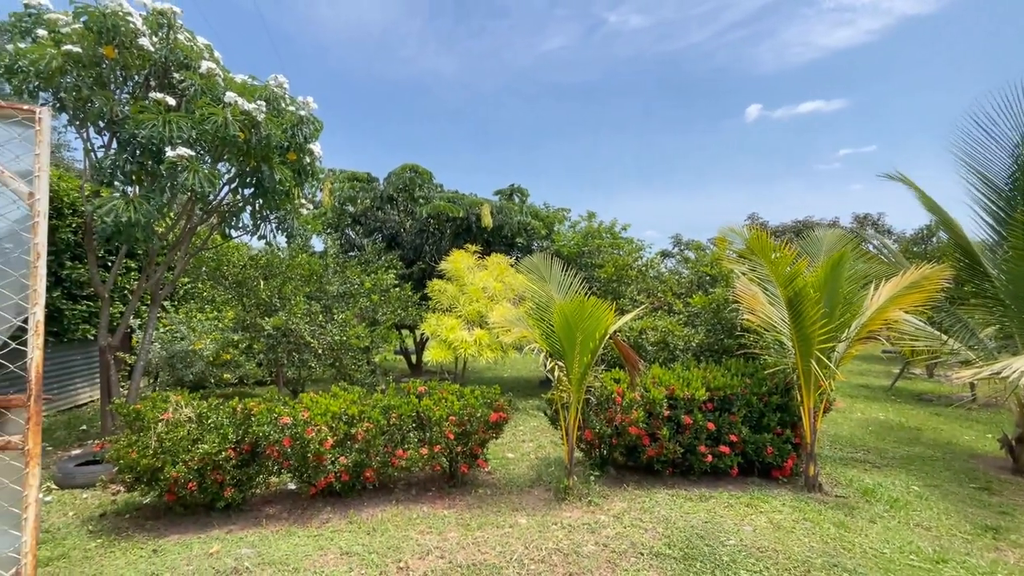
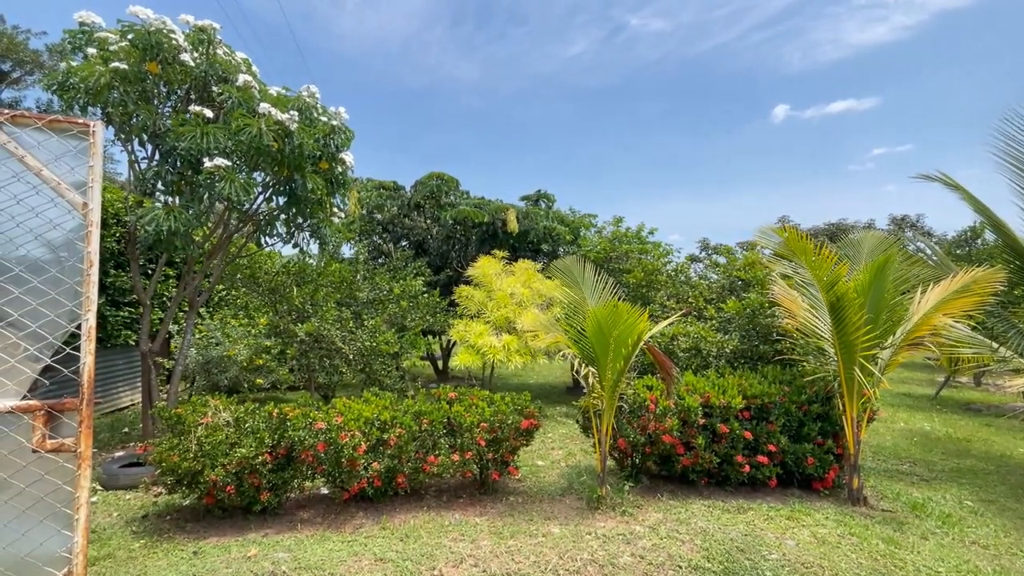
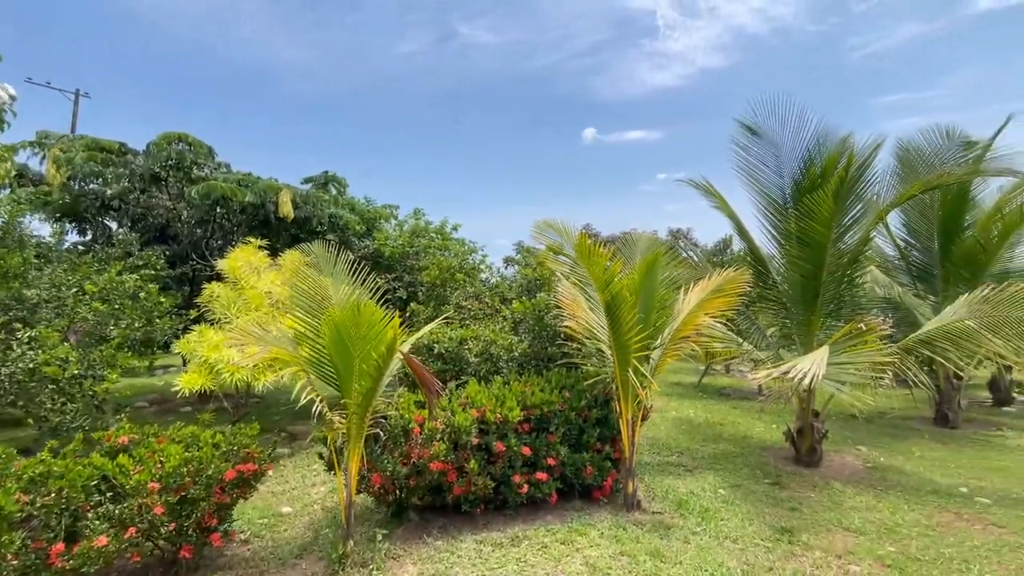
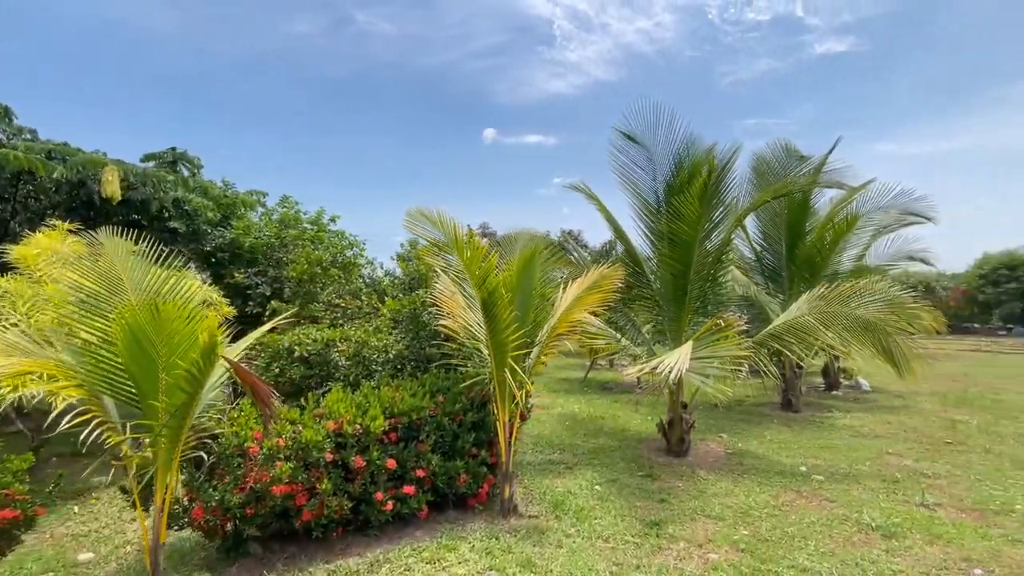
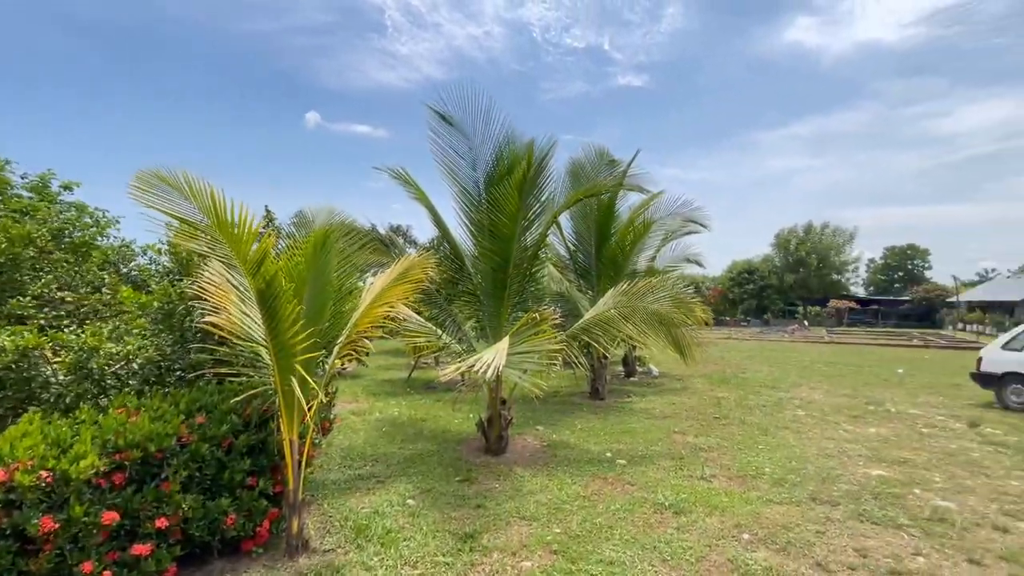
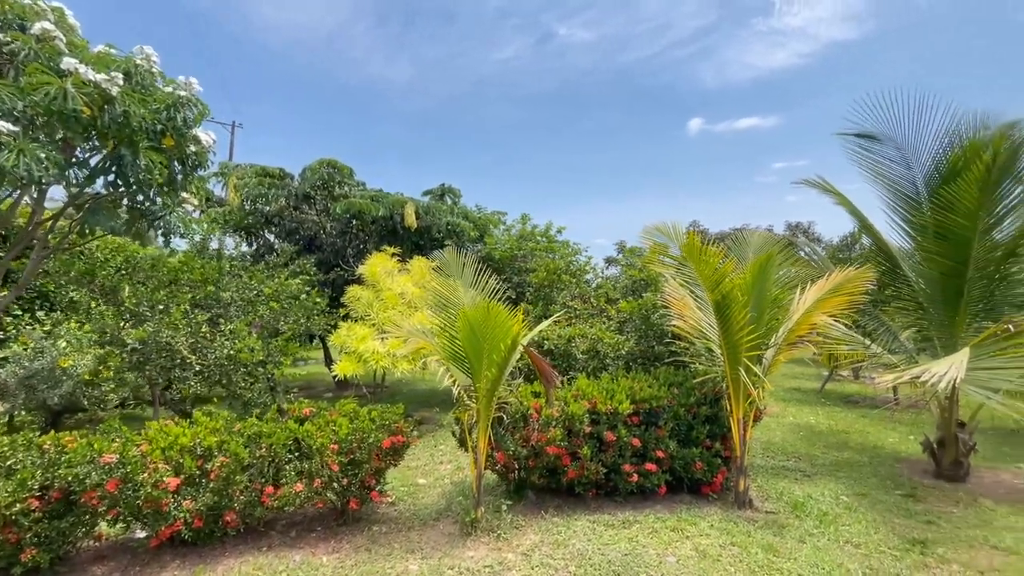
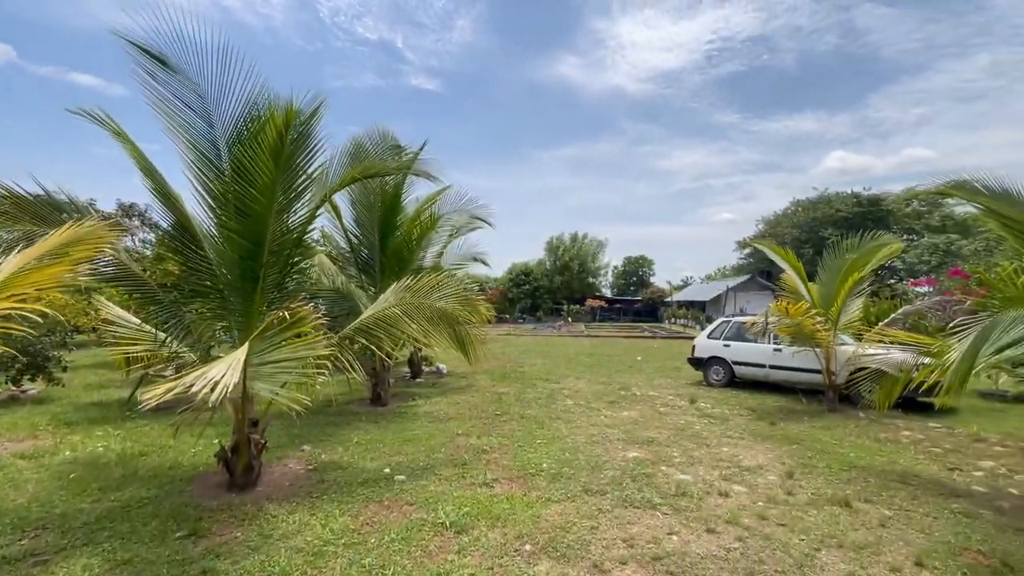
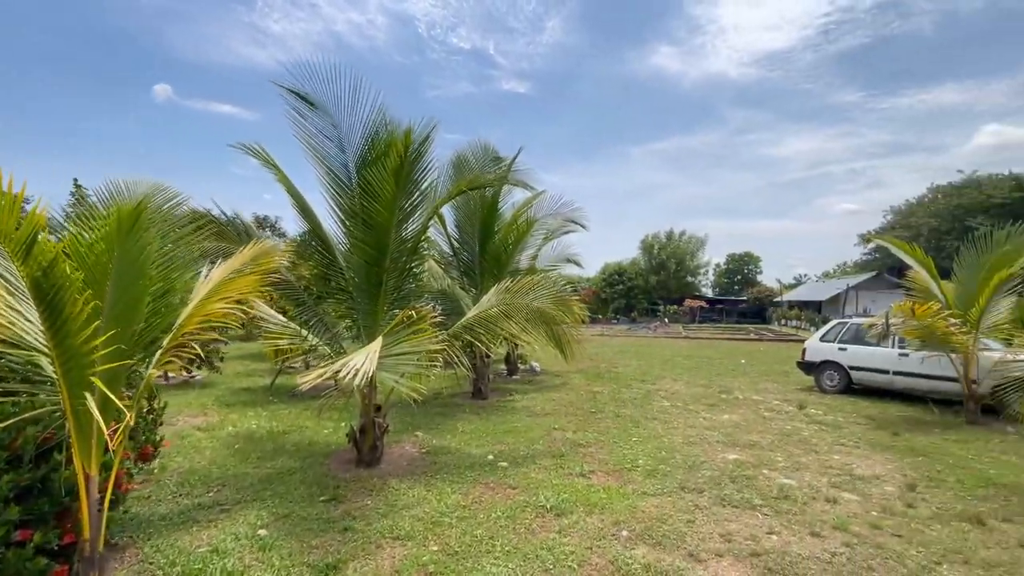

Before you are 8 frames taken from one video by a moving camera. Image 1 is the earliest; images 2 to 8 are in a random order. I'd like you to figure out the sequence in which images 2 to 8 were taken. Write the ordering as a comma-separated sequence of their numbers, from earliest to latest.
2, 6, 3, 4, 5, 8, 7
